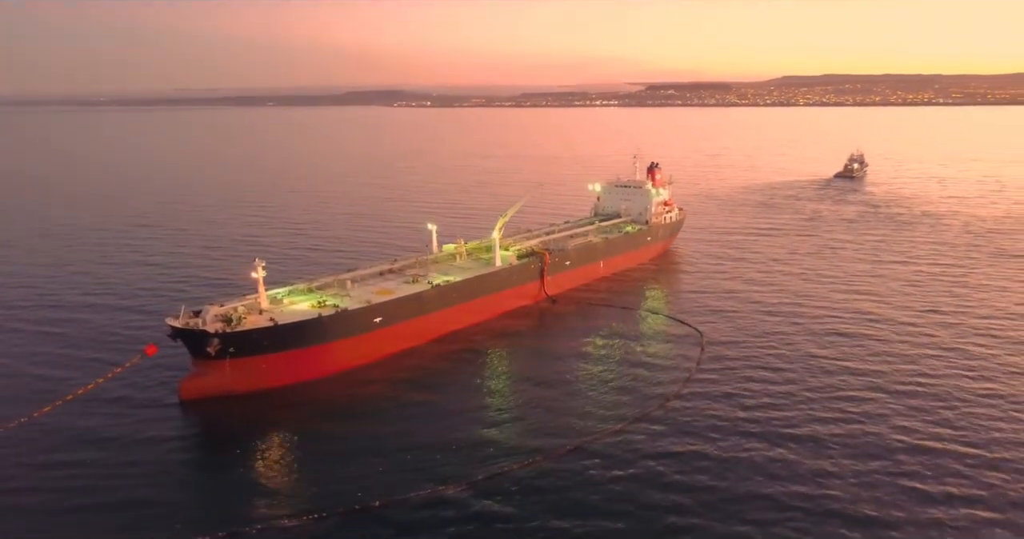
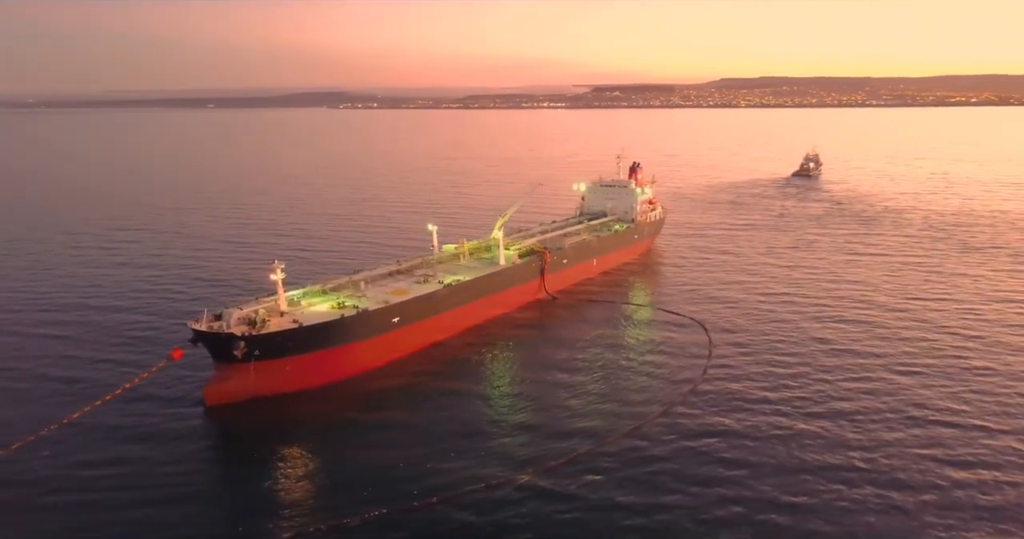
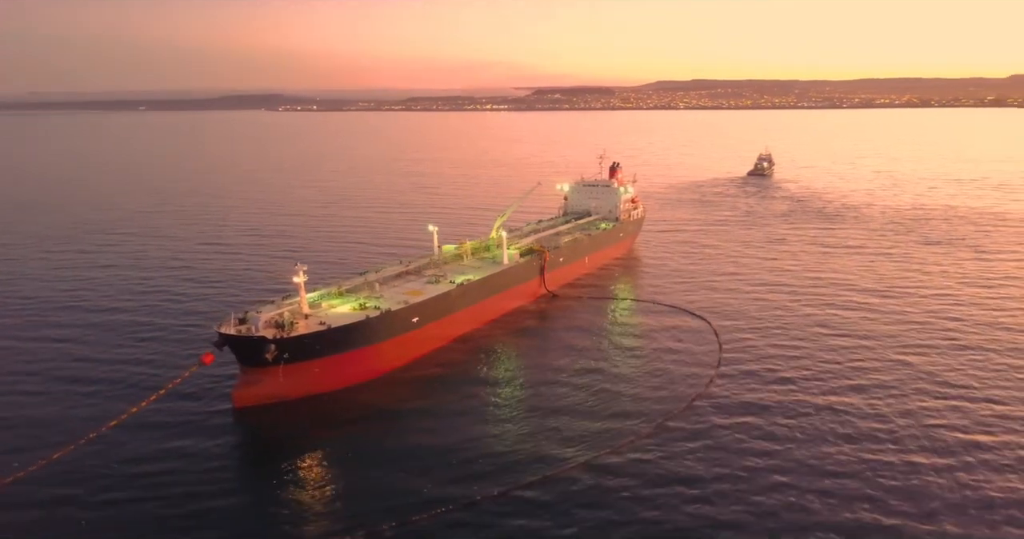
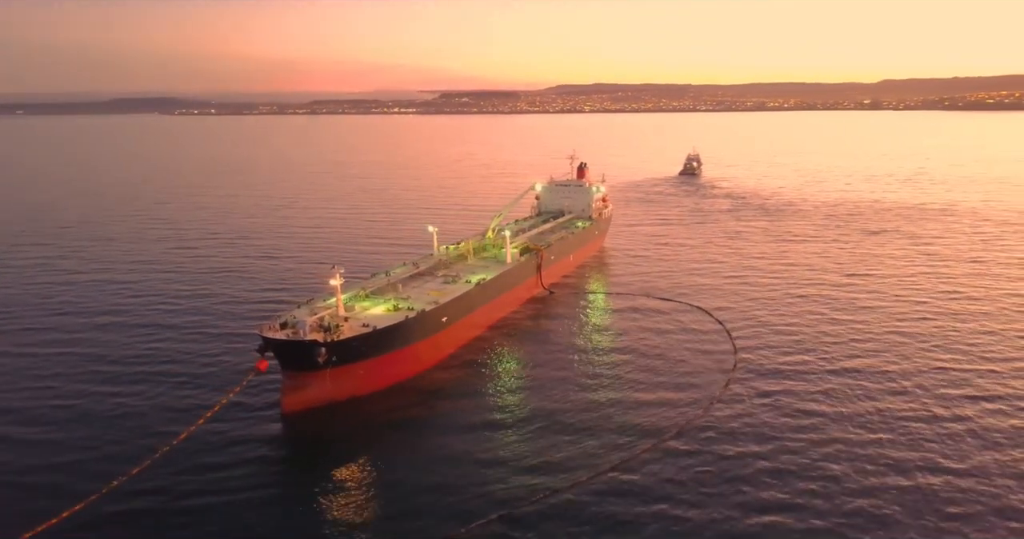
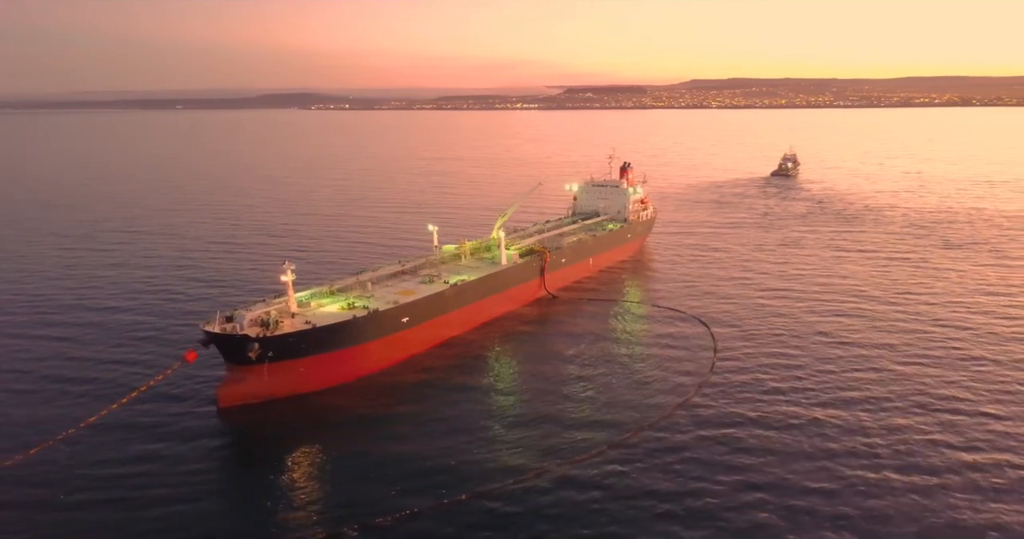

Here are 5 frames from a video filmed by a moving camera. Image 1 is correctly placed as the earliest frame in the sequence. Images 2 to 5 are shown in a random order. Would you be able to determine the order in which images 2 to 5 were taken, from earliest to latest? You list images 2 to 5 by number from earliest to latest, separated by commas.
2, 5, 3, 4
